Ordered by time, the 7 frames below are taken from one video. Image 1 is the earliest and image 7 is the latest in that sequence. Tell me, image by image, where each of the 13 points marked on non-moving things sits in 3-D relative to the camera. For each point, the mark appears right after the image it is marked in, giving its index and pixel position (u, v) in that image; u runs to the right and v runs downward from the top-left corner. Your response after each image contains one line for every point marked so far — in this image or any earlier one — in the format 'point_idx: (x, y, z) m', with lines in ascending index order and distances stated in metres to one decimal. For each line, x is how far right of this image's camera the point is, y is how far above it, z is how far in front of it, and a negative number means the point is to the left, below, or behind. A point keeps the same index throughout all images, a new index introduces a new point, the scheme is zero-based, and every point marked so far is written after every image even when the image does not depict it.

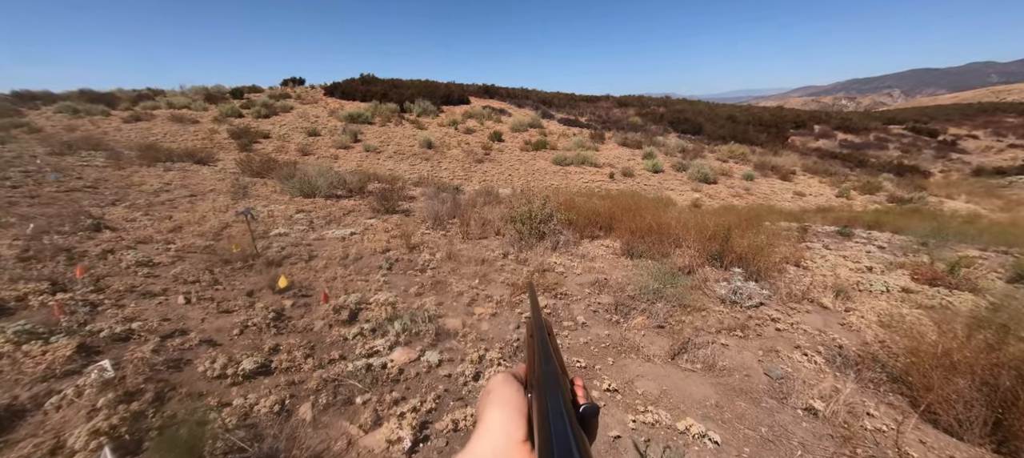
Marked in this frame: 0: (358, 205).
0: (-3.6, +0.6, +9.8) m
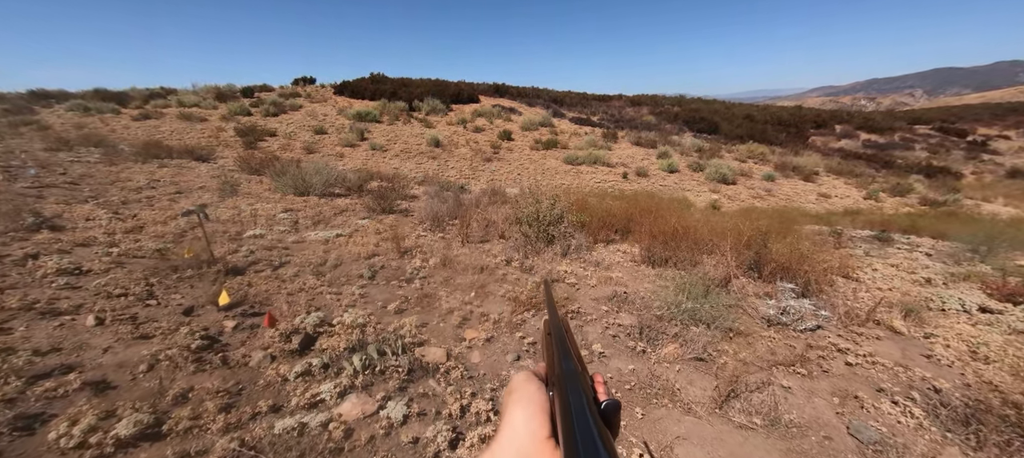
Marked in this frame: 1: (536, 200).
0: (-3.5, +0.5, +9.1) m
1: (+0.4, +0.5, +7.7) m
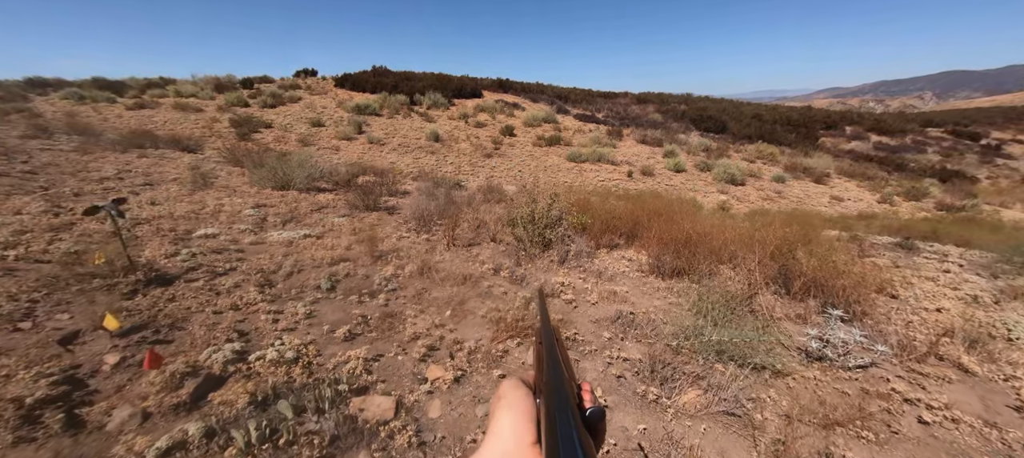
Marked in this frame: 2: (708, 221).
0: (-3.6, +0.6, +8.4) m
1: (+0.3, +0.5, +7.0) m
2: (+3.4, +0.2, +7.3) m
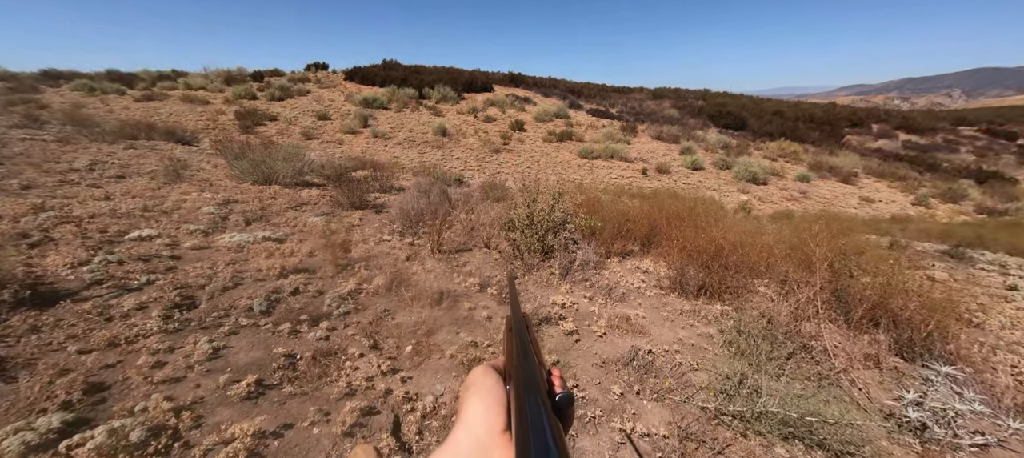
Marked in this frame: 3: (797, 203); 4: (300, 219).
0: (-3.6, +0.6, +7.6) m
1: (+0.3, +0.5, +6.1) m
2: (+3.4, +0.1, +6.3) m
3: (+10.5, +1.0, +15.3) m
4: (-3.0, +0.1, +5.9) m
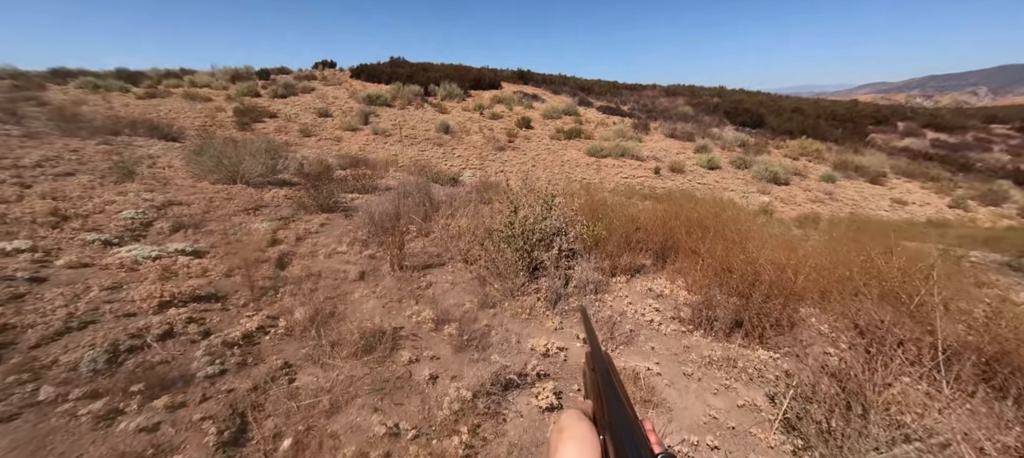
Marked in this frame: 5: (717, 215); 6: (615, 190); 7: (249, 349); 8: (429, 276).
0: (-3.7, +0.5, +6.7) m
1: (+0.1, +0.3, +5.1) m
2: (+3.2, -0.1, +5.2) m
3: (+10.6, +0.8, +14.0) m
4: (-3.2, 0.0, +5.0) m
5: (+2.9, +0.2, +5.7) m
6: (+2.7, +1.0, +11.0) m
7: (-1.5, -0.7, +2.4) m
8: (-0.8, -0.4, +4.0) m
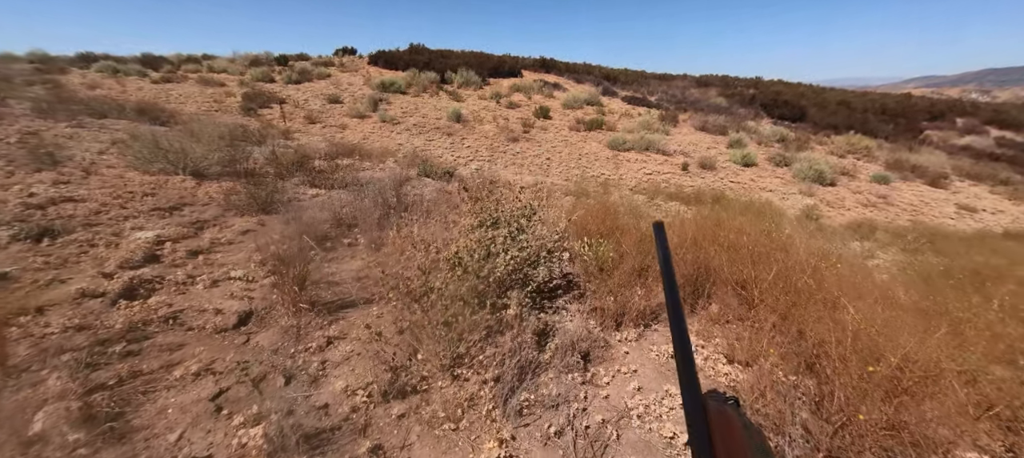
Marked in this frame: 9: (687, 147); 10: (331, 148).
0: (-3.8, +0.5, +5.5) m
1: (-0.1, +0.2, +3.7) m
2: (+3.0, -0.3, +3.7) m
3: (+10.8, +0.5, +12.0) m
4: (-3.5, 0.0, +3.8) m
5: (+2.6, -0.1, +4.2) m
6: (+2.8, +0.9, +9.5) m
7: (-2.0, -0.9, +1.1) m
8: (-1.1, -0.6, +2.7) m
9: (+7.0, +3.2, +16.5) m
10: (-5.2, +2.3, +12.0) m
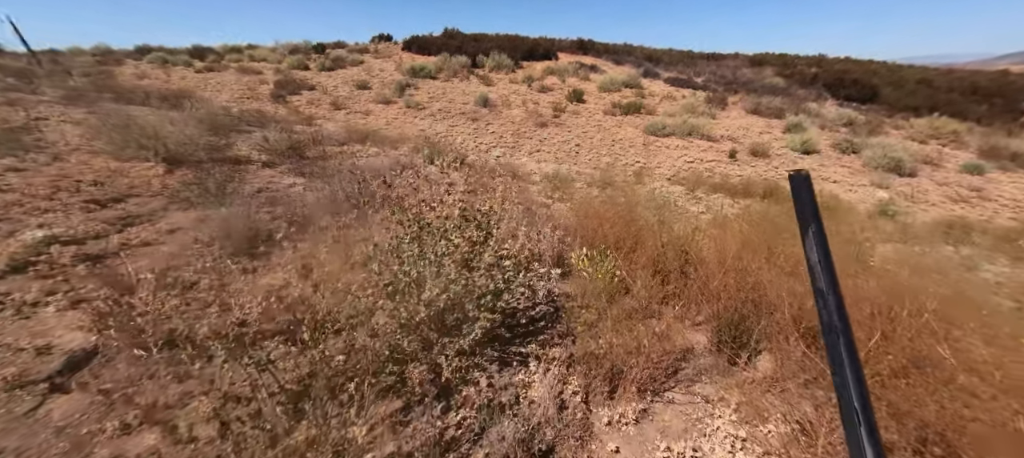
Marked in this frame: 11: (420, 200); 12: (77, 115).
0: (-3.9, +0.5, +4.9) m
1: (-0.3, +0.1, +2.7) m
2: (+2.7, -0.4, +2.4) m
3: (+11.3, +0.5, +10.0) m
4: (-3.7, 0.0, +3.1) m
5: (+2.5, -0.2, +3.0) m
6: (+3.1, +1.0, +8.2) m
7: (-2.4, -1.0, +0.4) m
8: (-1.4, -0.7, +1.8) m
9: (+8.0, +3.4, +14.7) m
10: (-4.6, +2.6, +11.4) m
11: (-0.9, +0.1, +3.8) m
12: (-9.2, +2.3, +8.8) m
